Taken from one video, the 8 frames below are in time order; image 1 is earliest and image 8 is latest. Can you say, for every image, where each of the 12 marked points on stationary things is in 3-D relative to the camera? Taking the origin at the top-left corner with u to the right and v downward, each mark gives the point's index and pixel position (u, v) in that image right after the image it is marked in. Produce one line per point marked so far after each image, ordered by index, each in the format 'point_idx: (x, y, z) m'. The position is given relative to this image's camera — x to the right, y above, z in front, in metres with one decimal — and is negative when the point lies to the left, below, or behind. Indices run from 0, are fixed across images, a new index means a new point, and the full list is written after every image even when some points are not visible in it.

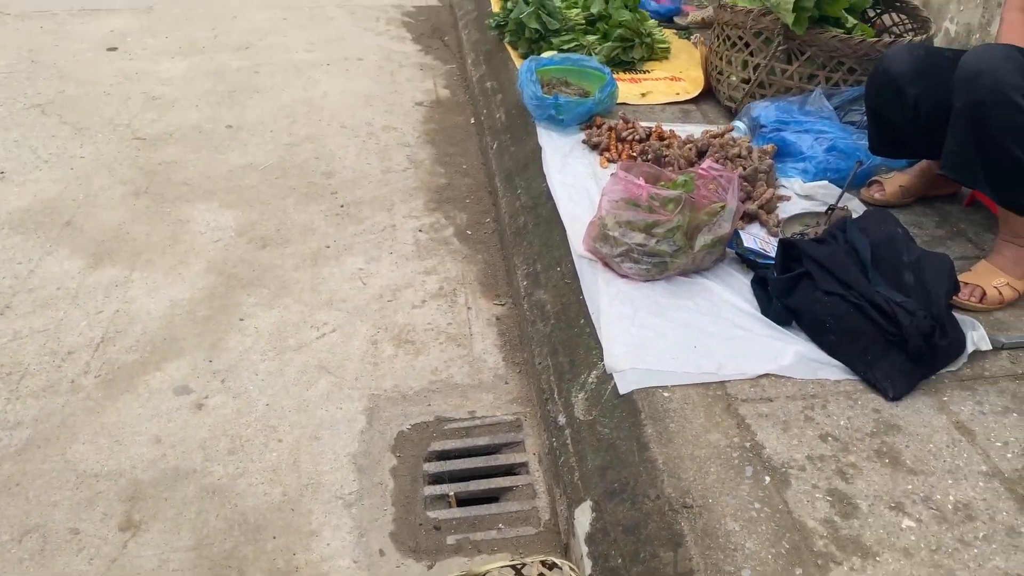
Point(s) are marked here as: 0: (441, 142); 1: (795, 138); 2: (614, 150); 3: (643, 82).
0: (-0.3, +0.6, +3.7) m
1: (+1.0, +0.5, +2.9) m
2: (+0.4, +0.5, +3.1) m
3: (+0.6, +0.9, +3.7) m
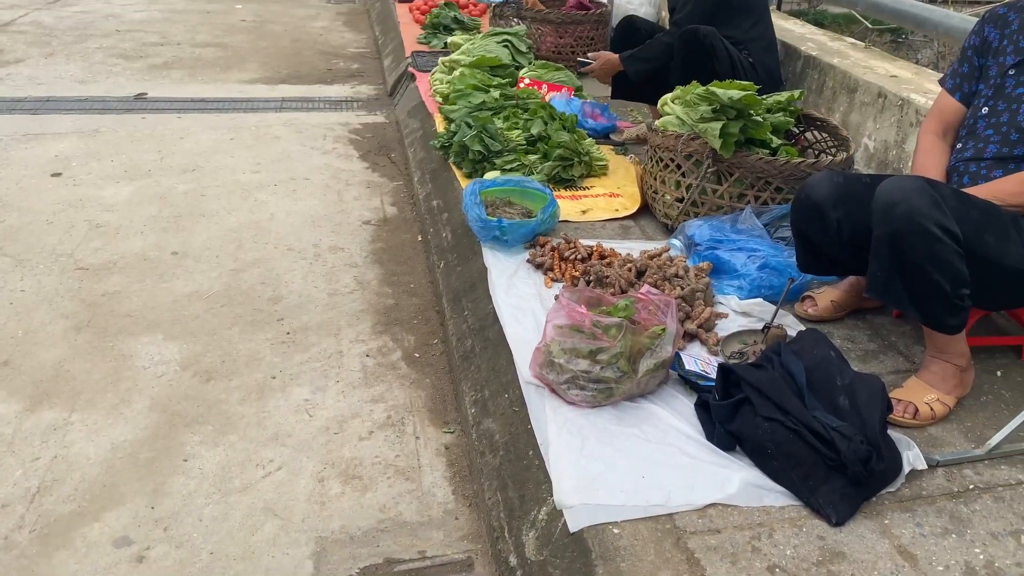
0: (-0.5, +0.1, +3.8) m
1: (+0.8, +0.1, +3.0) m
2: (+0.2, +0.1, +3.1) m
3: (+0.3, +0.4, +3.9) m
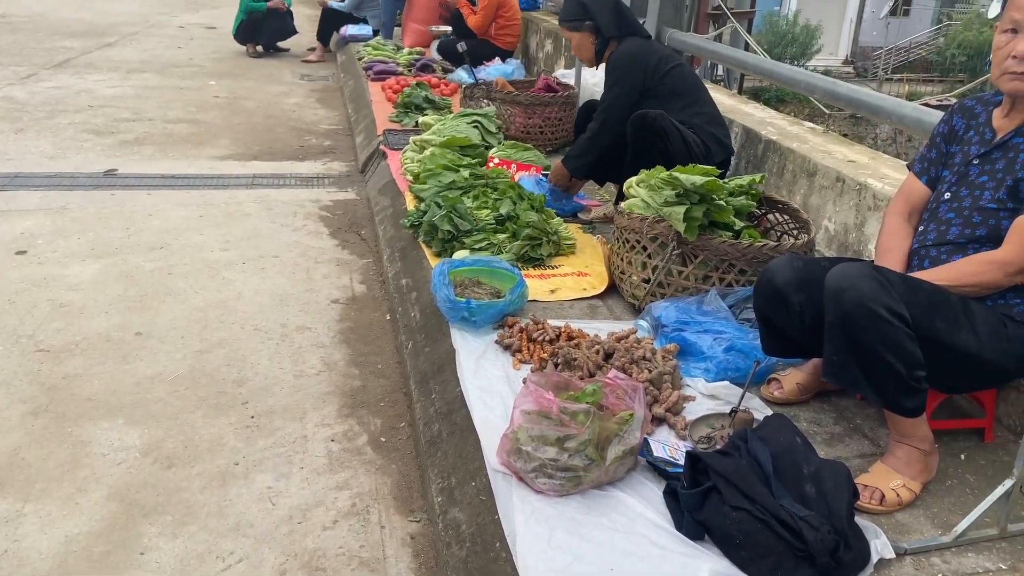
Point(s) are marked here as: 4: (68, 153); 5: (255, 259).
0: (-0.7, -0.2, +3.8) m
1: (+0.7, -0.2, +3.1) m
2: (0.0, -0.2, +3.1) m
3: (+0.2, 0.0, +3.9) m
4: (-3.3, +1.0, +6.4) m
5: (-1.4, +0.2, +4.6) m
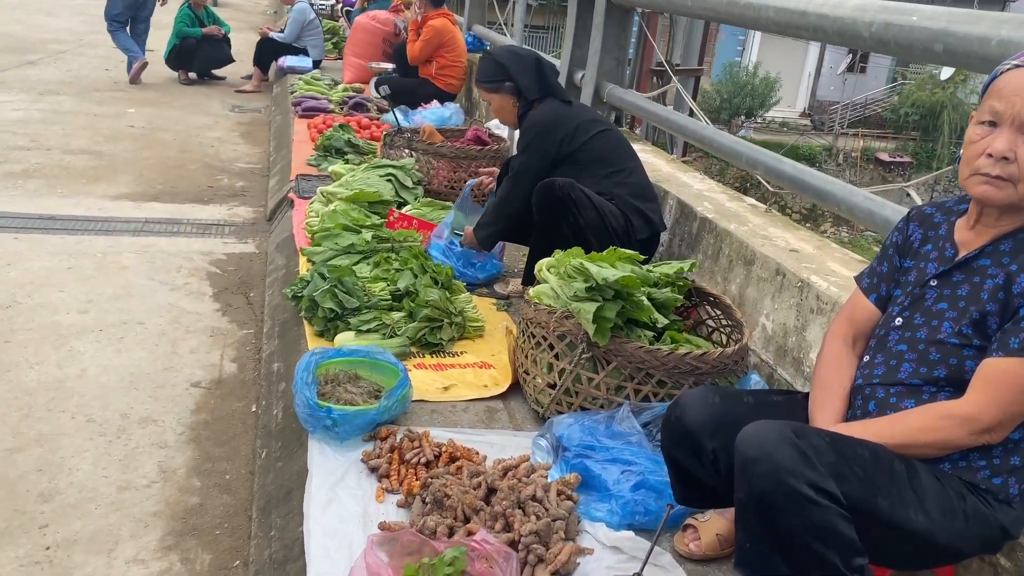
0: (-1.1, -0.6, +3.2) m
1: (+0.3, -0.5, +2.5) m
2: (-0.4, -0.6, +2.6) m
3: (-0.2, -0.3, +3.3) m
4: (-3.8, +0.7, +5.7) m
5: (-1.8, -0.2, +4.0) m
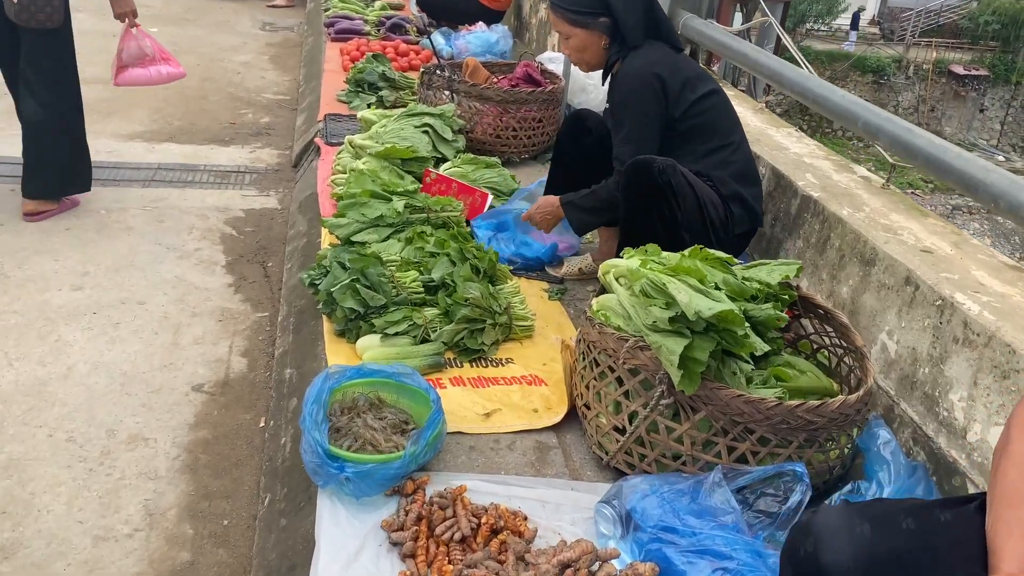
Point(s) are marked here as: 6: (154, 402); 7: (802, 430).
0: (-0.9, -0.6, +2.7) m
1: (+0.4, -0.6, +2.0) m
2: (-0.2, -0.6, +2.0) m
3: (-0.1, -0.3, +2.8) m
4: (-3.5, +1.0, +5.2) m
5: (-1.6, -0.1, +3.5) m
6: (-1.2, -0.4, +2.9) m
7: (+0.7, -0.4, +2.1) m
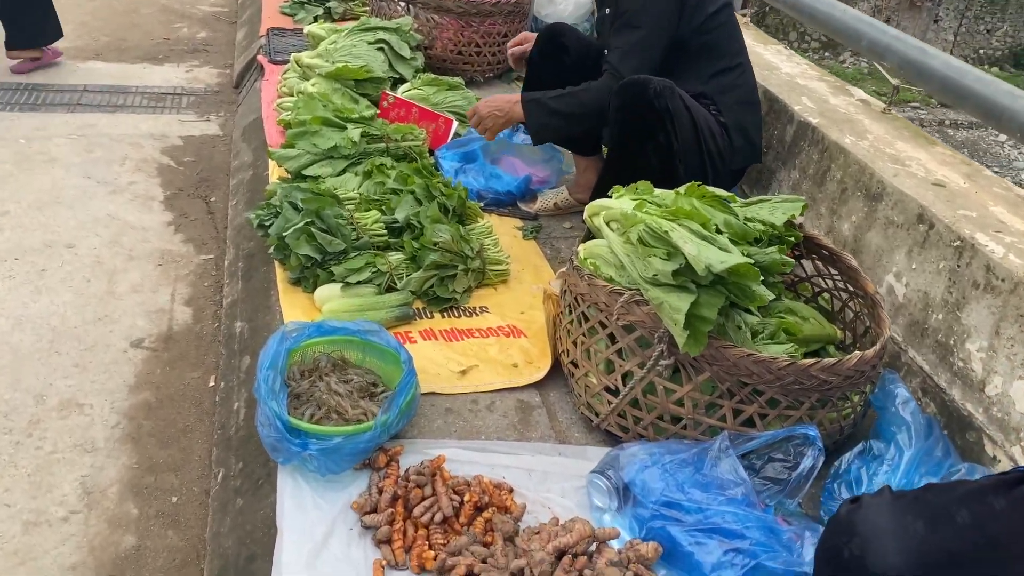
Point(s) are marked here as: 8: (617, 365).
0: (-1.0, -0.4, +2.4) m
1: (+0.4, -0.5, +1.8) m
2: (-0.2, -0.5, +1.8) m
3: (-0.1, -0.1, +2.5) m
4: (-3.7, +1.3, +4.6) m
5: (-1.7, +0.1, +3.1) m
6: (-1.3, -0.2, +2.6) m
7: (+0.7, -0.2, +1.9) m
8: (+0.3, -0.2, +2.1) m
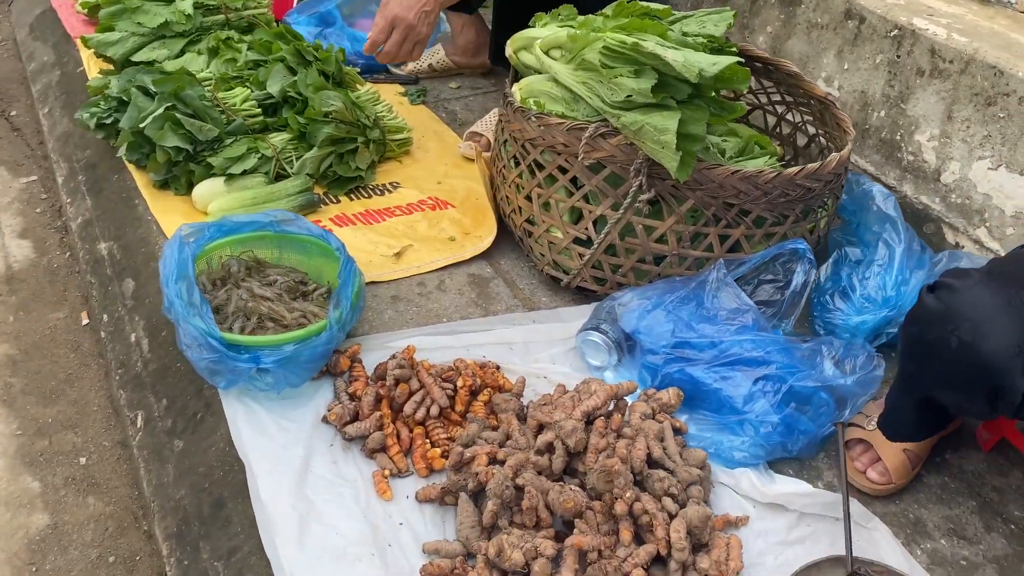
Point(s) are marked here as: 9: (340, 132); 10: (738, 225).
0: (-1.1, -0.2, +1.9) m
1: (+0.4, -0.2, +1.6) m
2: (-0.2, -0.3, +1.5) m
3: (-0.3, +0.2, +2.2) m
4: (-4.5, +1.2, +3.3) m
5: (-2.0, +0.2, +2.4) m
6: (-1.4, -0.1, +2.1) m
7: (+0.6, +0.2, +1.8) m
8: (+0.2, +0.2, +1.9) m
9: (-0.4, +0.4, +2.3) m
10: (+0.5, +0.1, +1.8) m
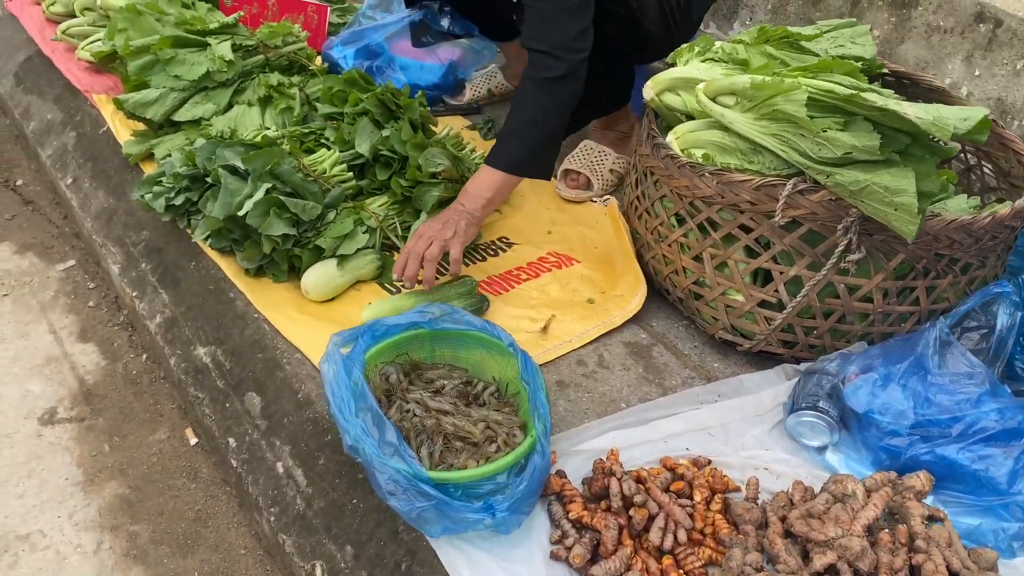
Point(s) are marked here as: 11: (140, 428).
0: (-0.7, -0.5, +1.7) m
1: (+0.8, -0.3, +1.5) m
2: (+0.2, -0.5, +1.4) m
3: (0.0, 0.0, +2.0) m
4: (-4.3, +0.7, +2.7) m
5: (-1.7, -0.1, +2.0) m
6: (-1.1, -0.4, +1.8) m
7: (+1.0, +0.1, +1.7) m
8: (+0.5, 0.0, +1.7) m
9: (-0.1, +0.2, +2.0) m
10: (+0.8, 0.0, +1.7) m
11: (-0.8, -0.3, +1.9) m
